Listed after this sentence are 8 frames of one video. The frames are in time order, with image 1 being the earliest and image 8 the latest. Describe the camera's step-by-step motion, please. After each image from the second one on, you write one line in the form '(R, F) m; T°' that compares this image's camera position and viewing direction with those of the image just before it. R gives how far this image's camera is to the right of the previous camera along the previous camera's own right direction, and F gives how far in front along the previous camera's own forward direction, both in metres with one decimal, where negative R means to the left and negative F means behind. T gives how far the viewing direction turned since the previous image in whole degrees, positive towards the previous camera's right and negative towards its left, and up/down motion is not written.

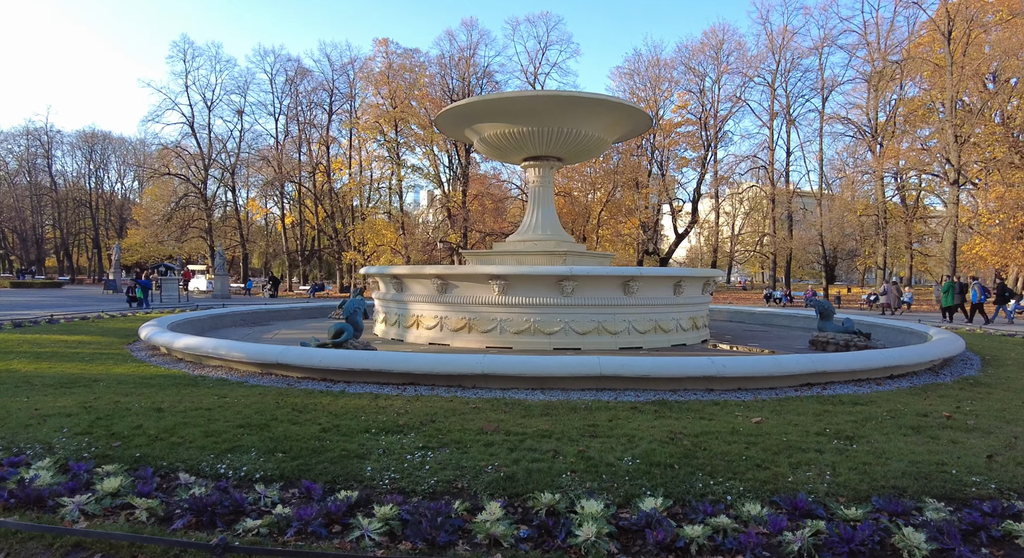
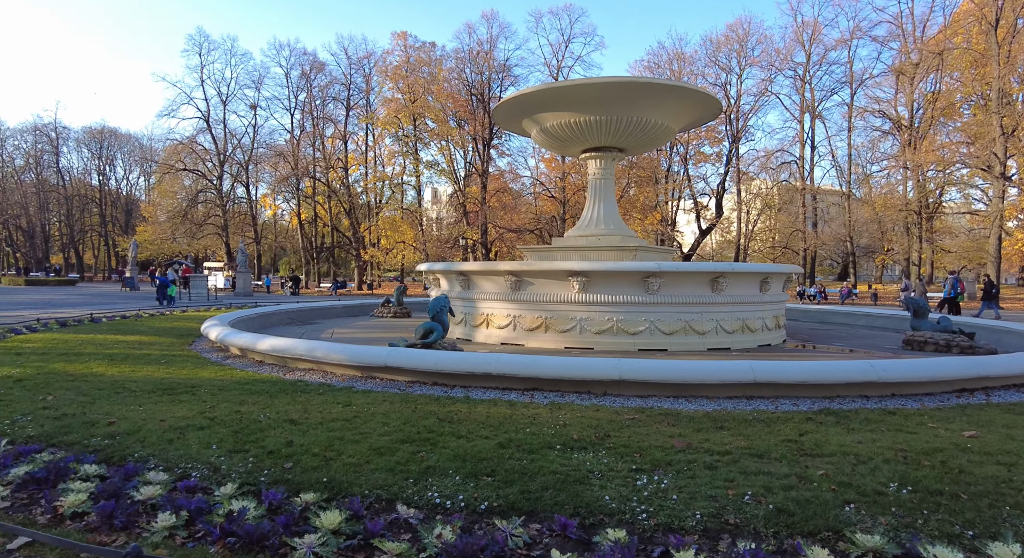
(-1.1, +0.4) m; 0°
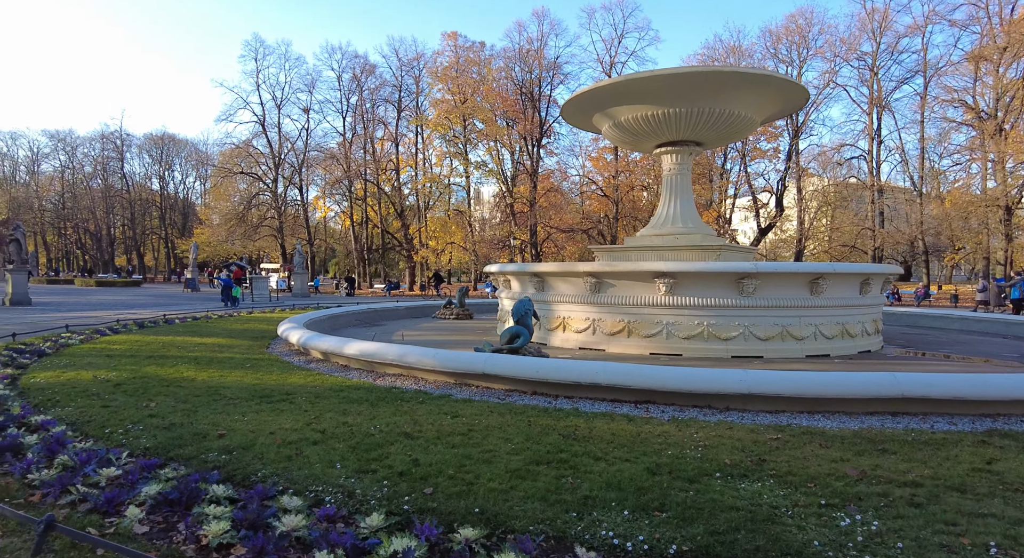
(-0.5, +0.3) m; -4°
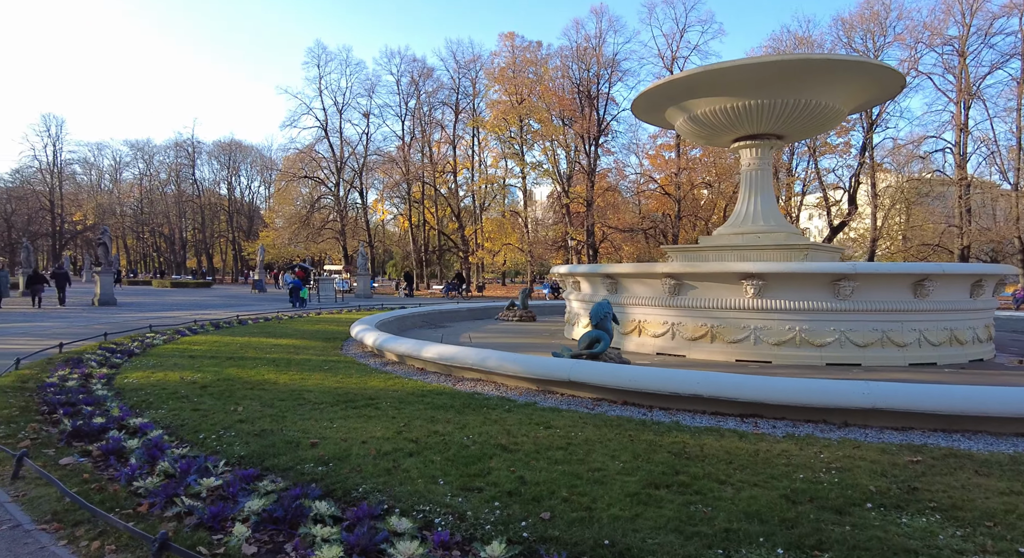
(-0.3, +0.3) m; -5°
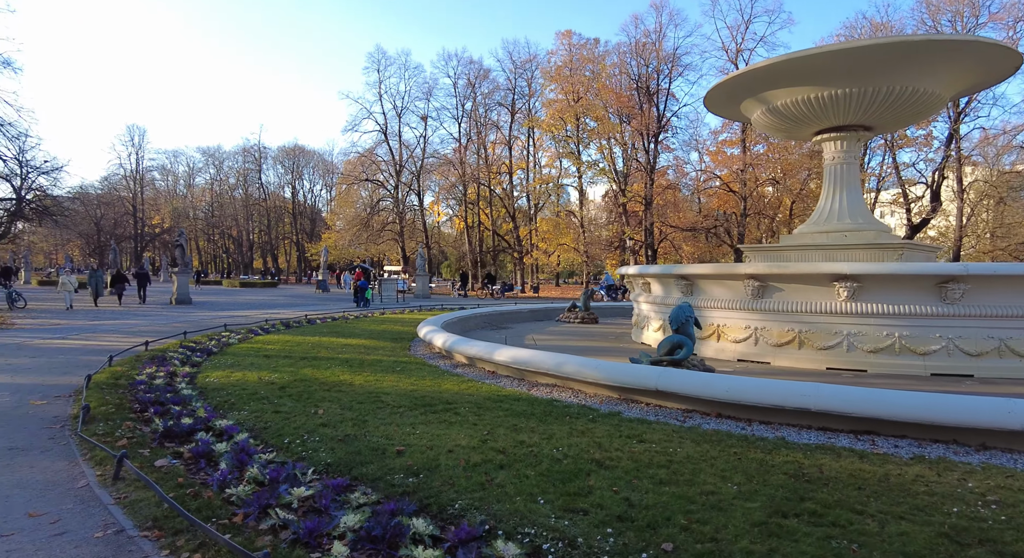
(-0.2, +0.2) m; -5°
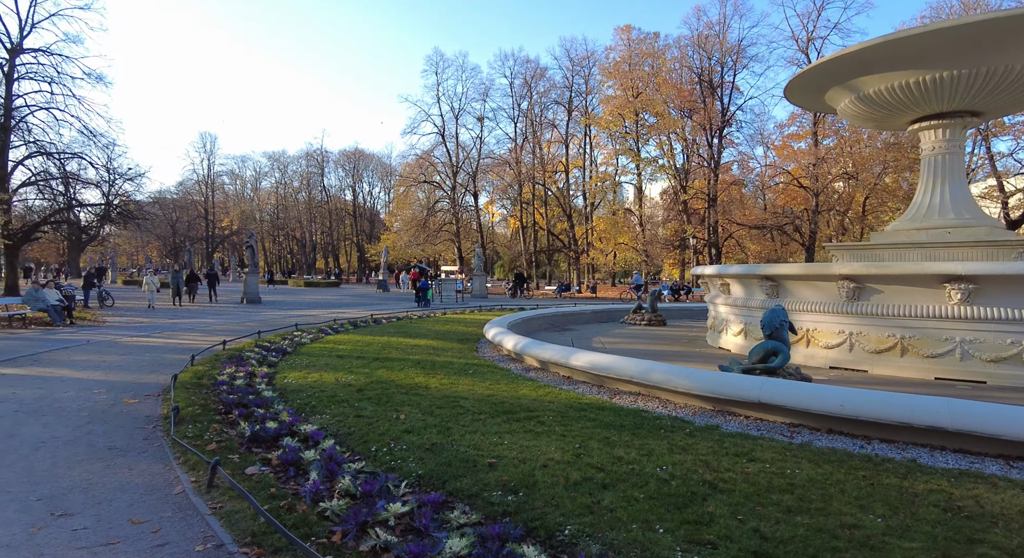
(-0.3, +0.2) m; -5°
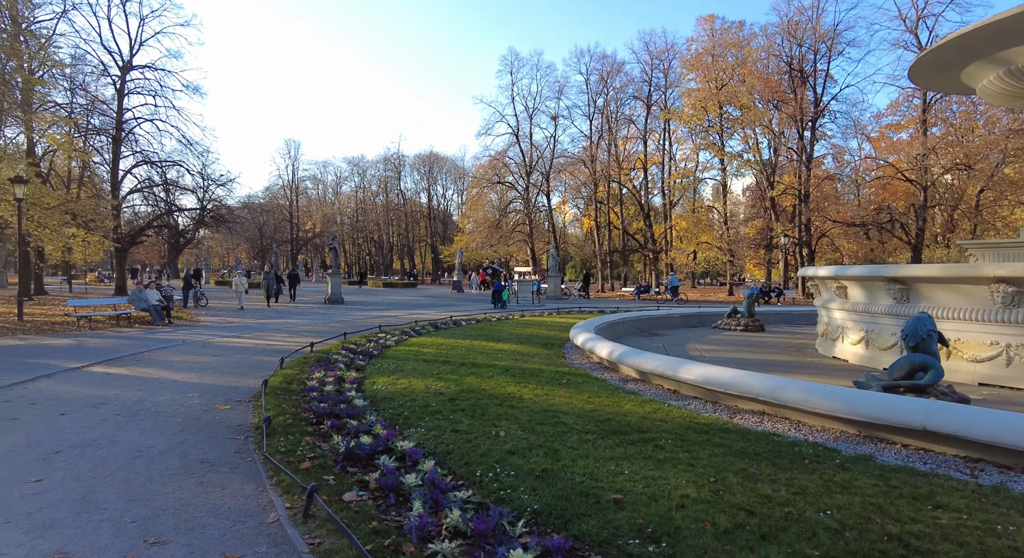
(-0.3, +0.5) m; -6°
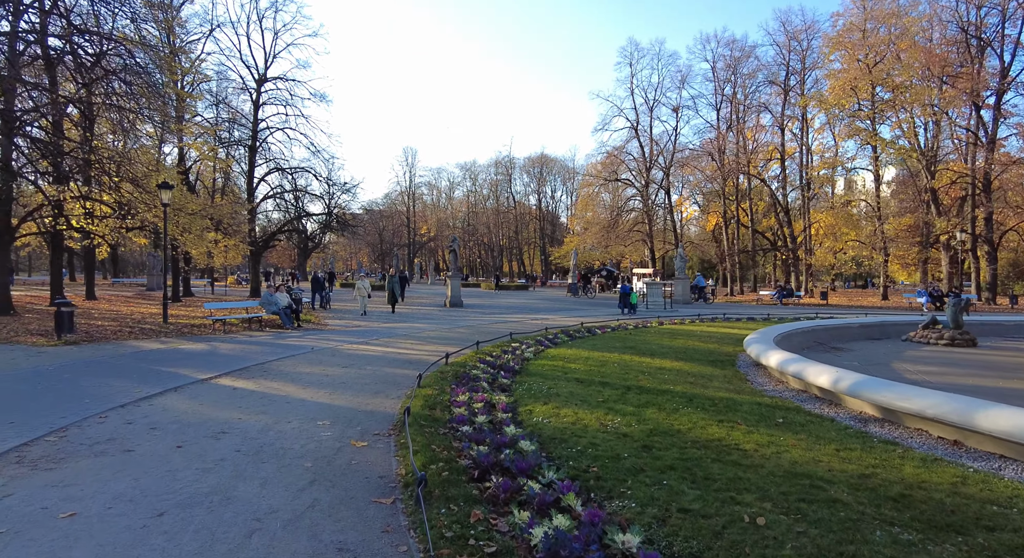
(-0.9, +1.7) m; -9°
